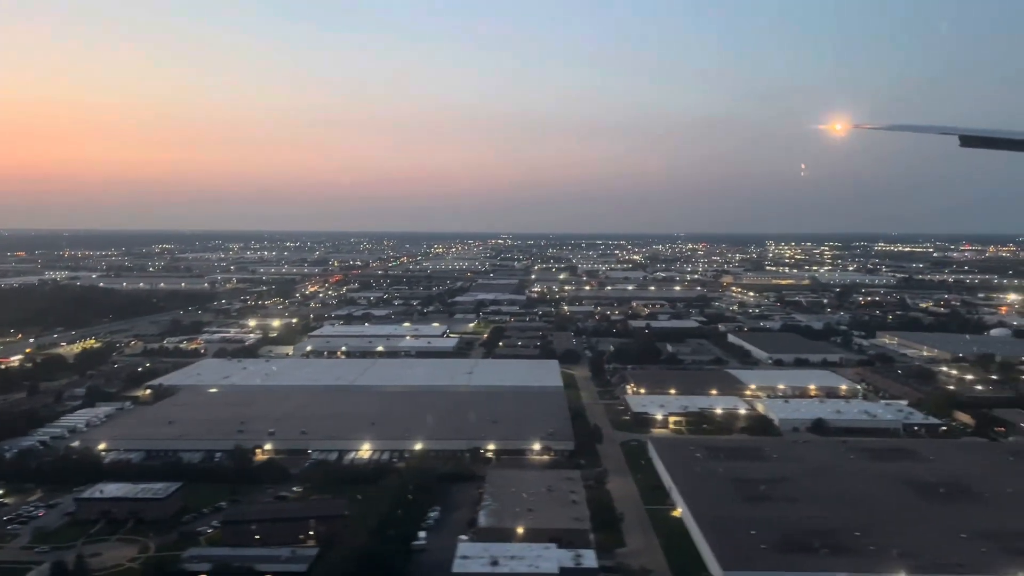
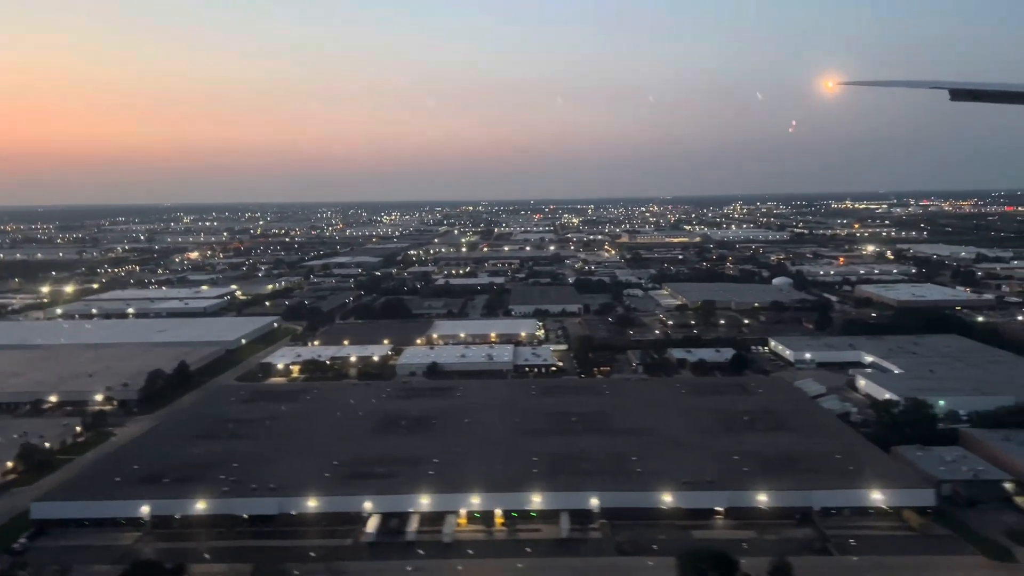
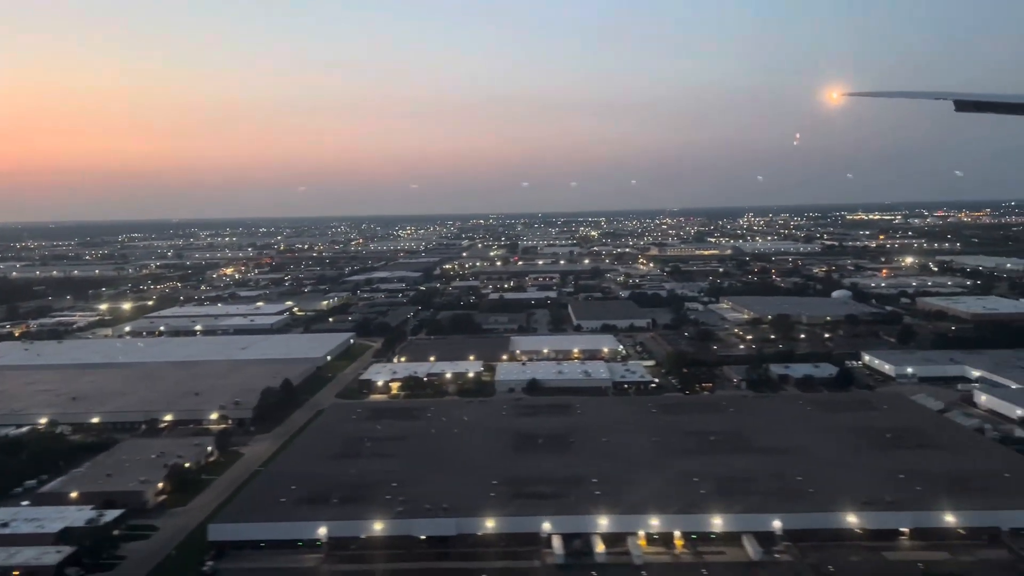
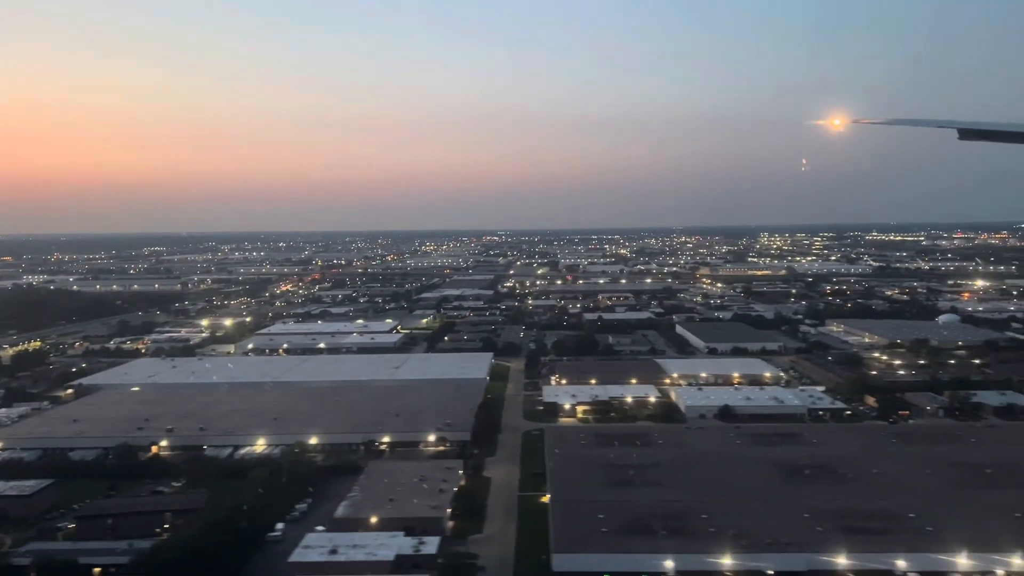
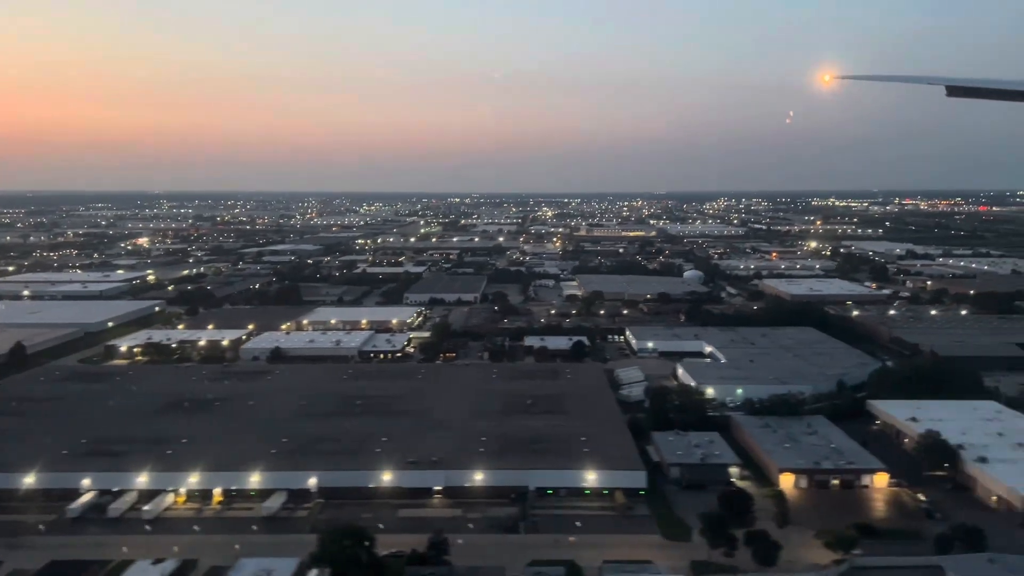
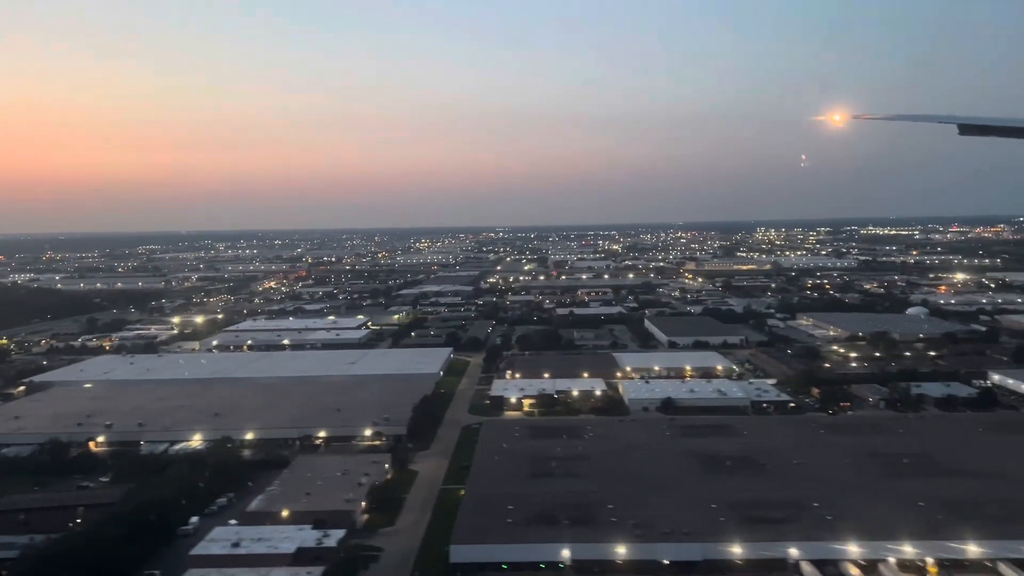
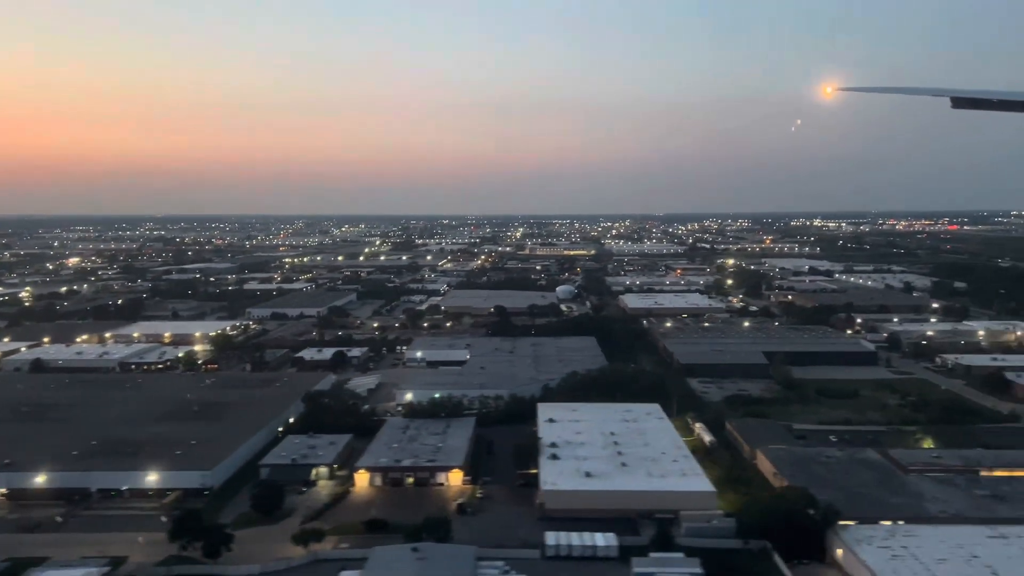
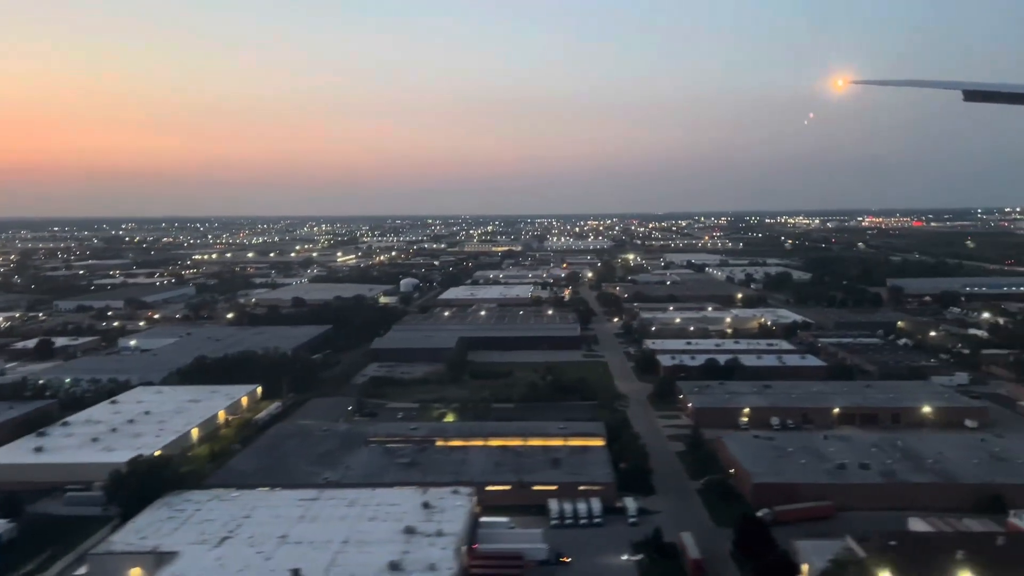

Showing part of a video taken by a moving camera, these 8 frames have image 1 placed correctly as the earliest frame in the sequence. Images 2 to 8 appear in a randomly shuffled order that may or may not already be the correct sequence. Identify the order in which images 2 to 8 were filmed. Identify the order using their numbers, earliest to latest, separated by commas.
4, 6, 3, 2, 5, 7, 8
